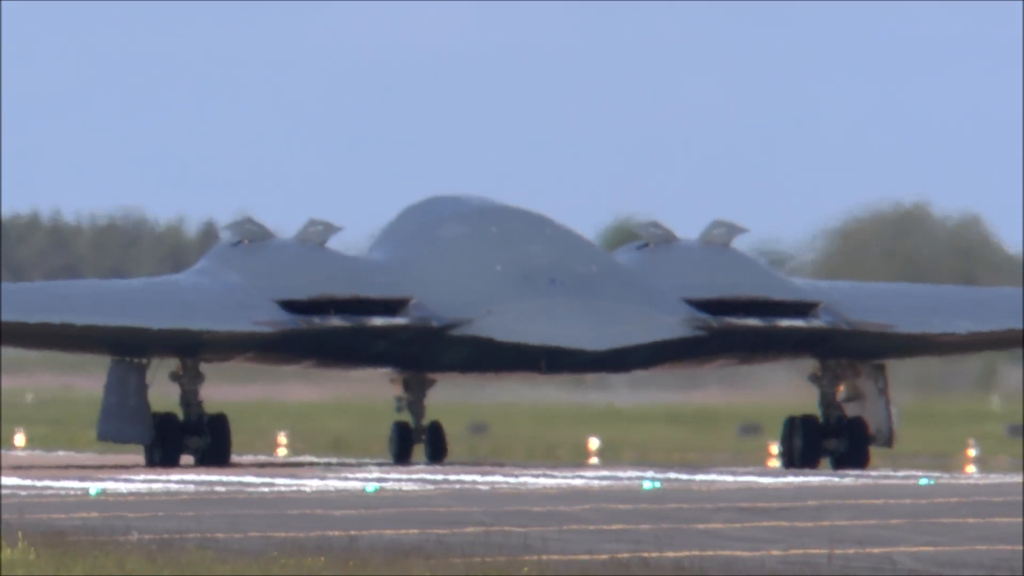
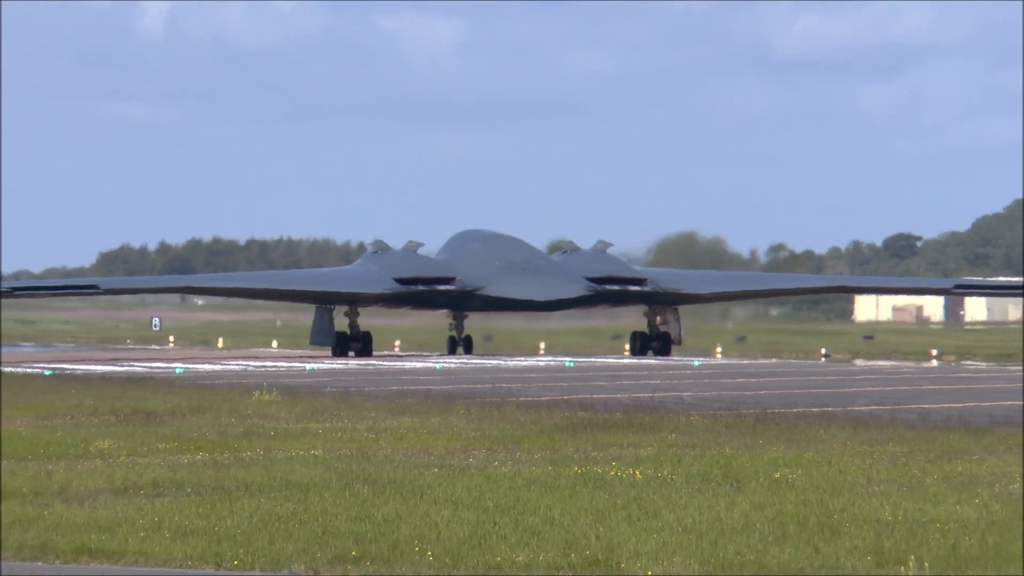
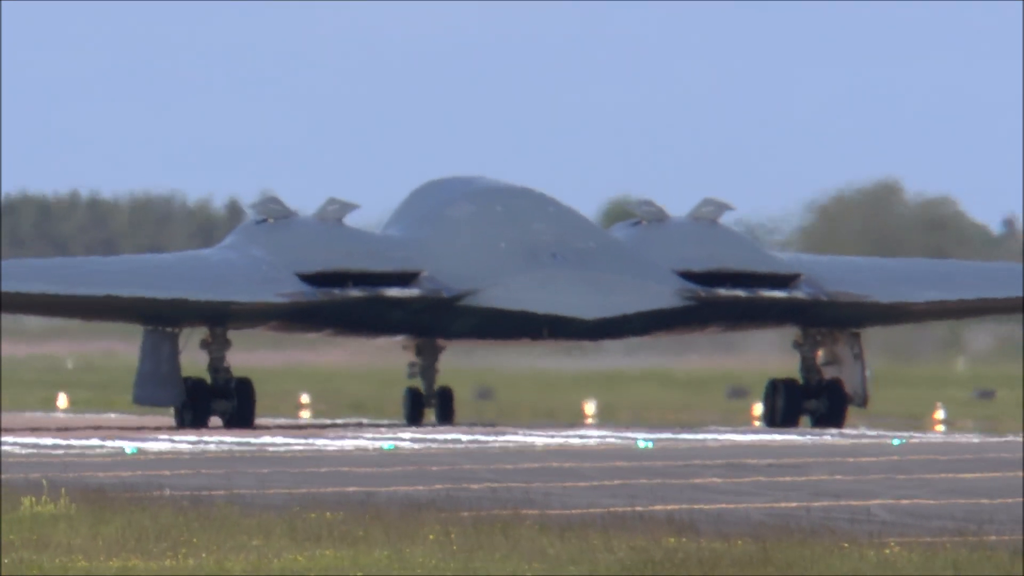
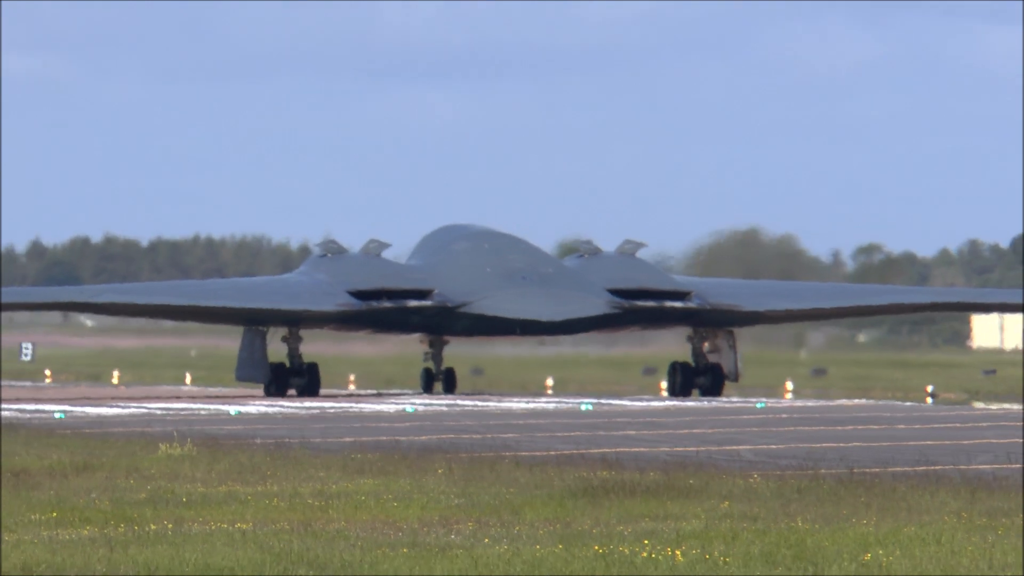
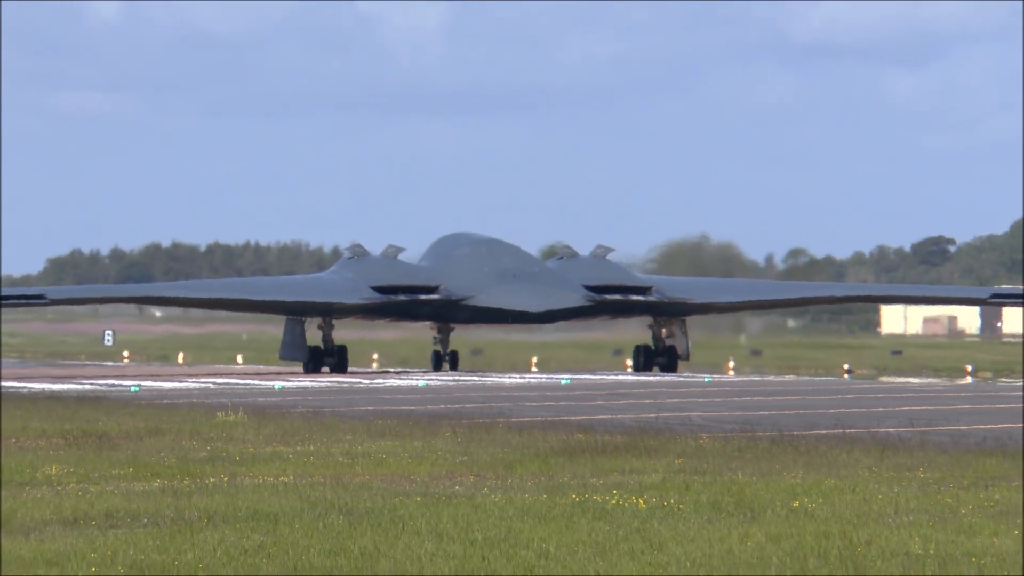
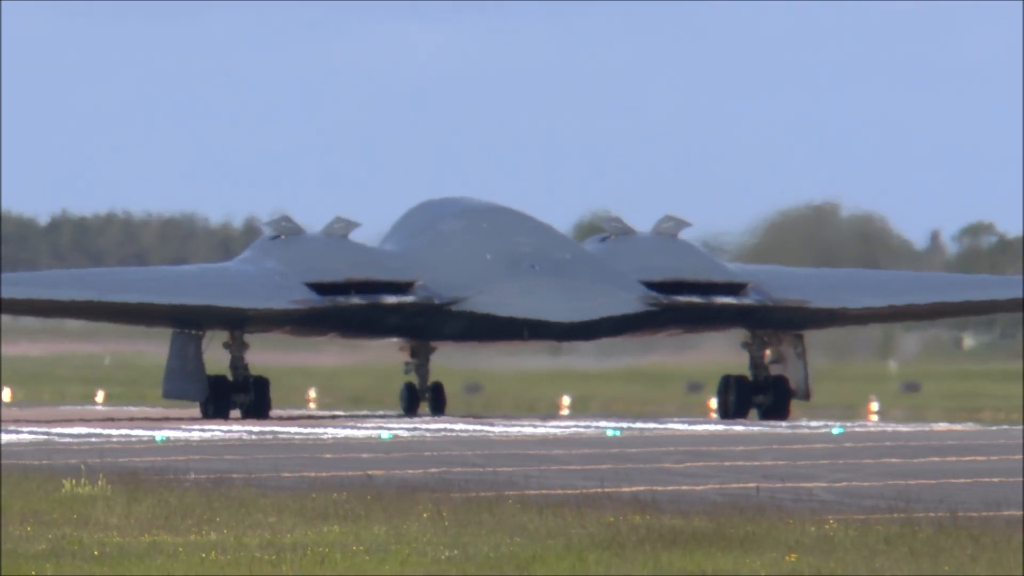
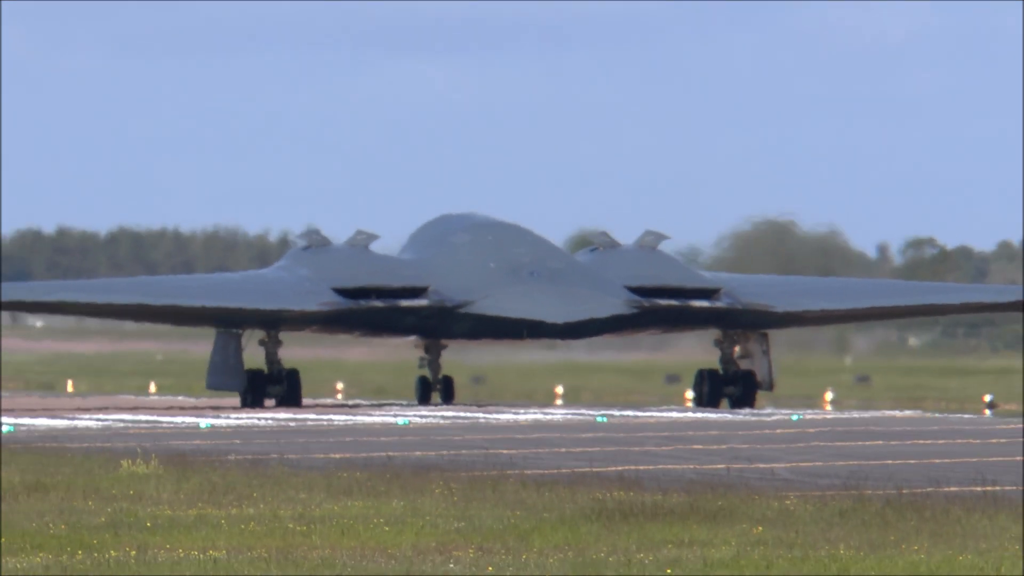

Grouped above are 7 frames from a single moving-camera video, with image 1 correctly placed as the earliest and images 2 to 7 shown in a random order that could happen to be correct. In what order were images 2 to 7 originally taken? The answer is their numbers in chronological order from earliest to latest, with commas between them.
3, 6, 7, 4, 5, 2
